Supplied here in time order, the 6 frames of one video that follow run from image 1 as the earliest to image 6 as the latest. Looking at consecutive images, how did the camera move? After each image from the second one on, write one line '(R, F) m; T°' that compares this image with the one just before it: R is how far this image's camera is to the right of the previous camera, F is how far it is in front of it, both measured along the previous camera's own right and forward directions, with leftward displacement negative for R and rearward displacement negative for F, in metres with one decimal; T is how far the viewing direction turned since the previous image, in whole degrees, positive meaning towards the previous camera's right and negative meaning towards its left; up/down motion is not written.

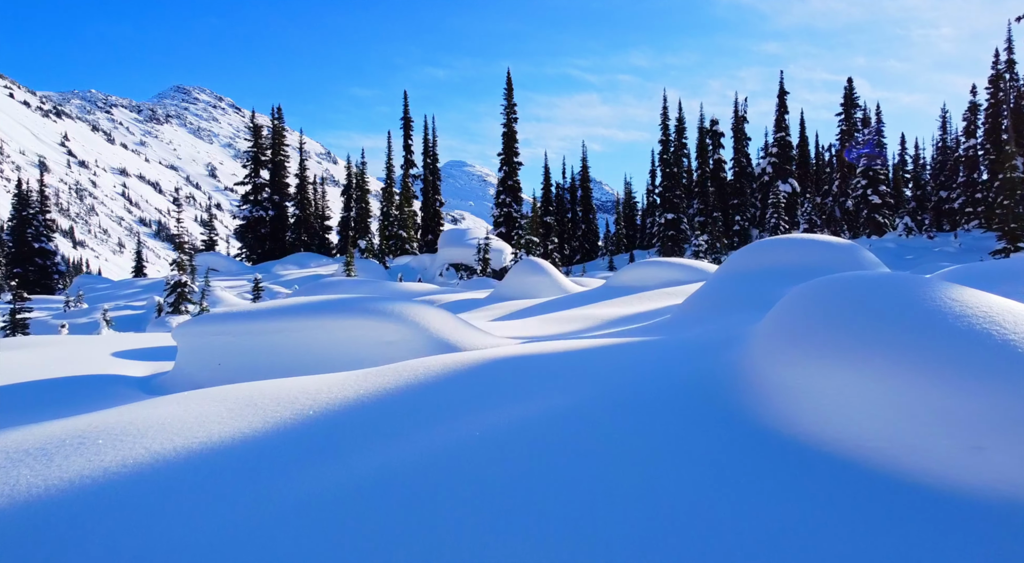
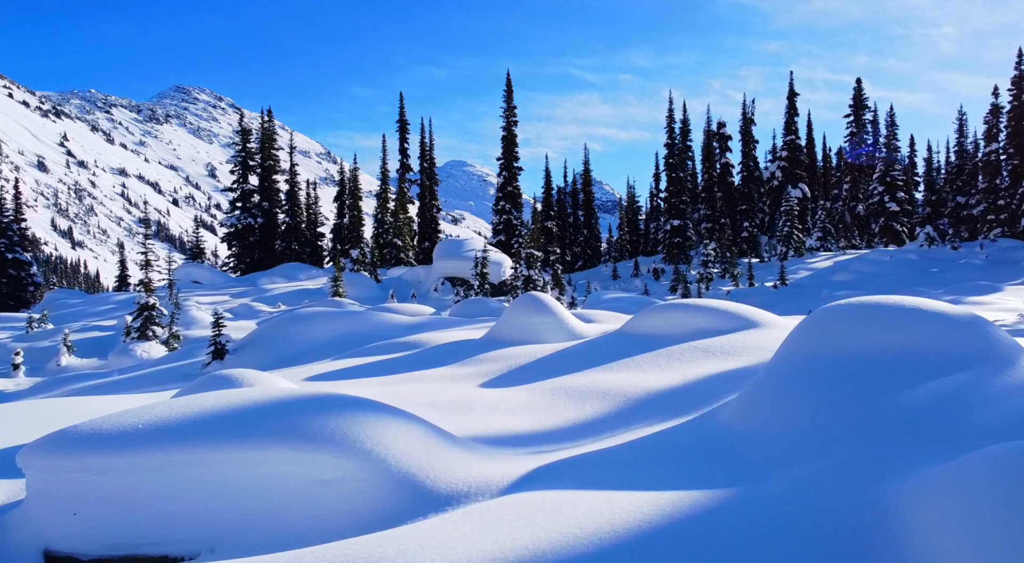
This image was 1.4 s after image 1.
(0.0, +2.5) m; 0°
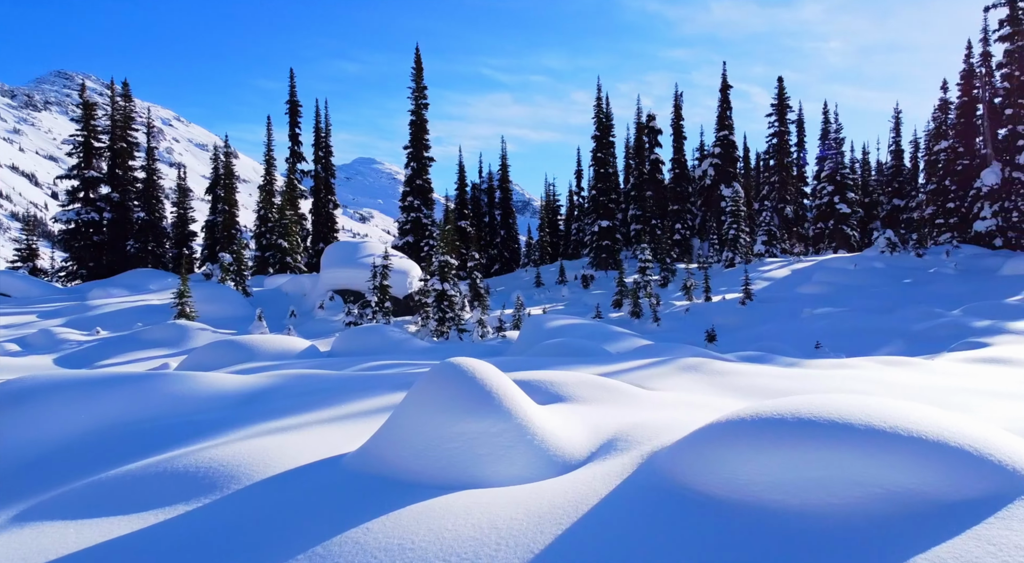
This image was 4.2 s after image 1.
(0.0, +7.8) m; +6°
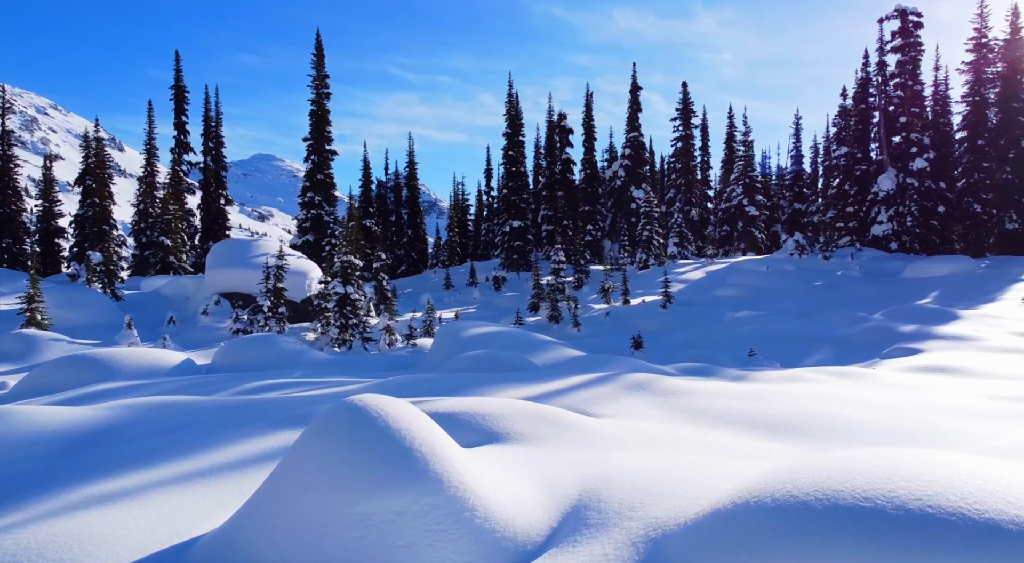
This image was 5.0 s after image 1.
(-0.2, +2.2) m; +6°
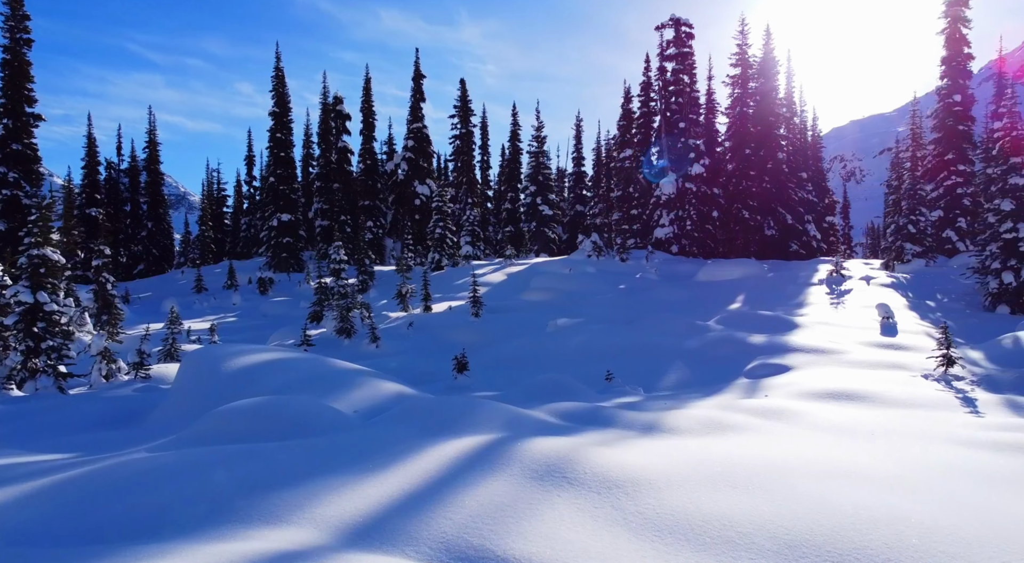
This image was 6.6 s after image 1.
(-0.3, +5.9) m; +15°
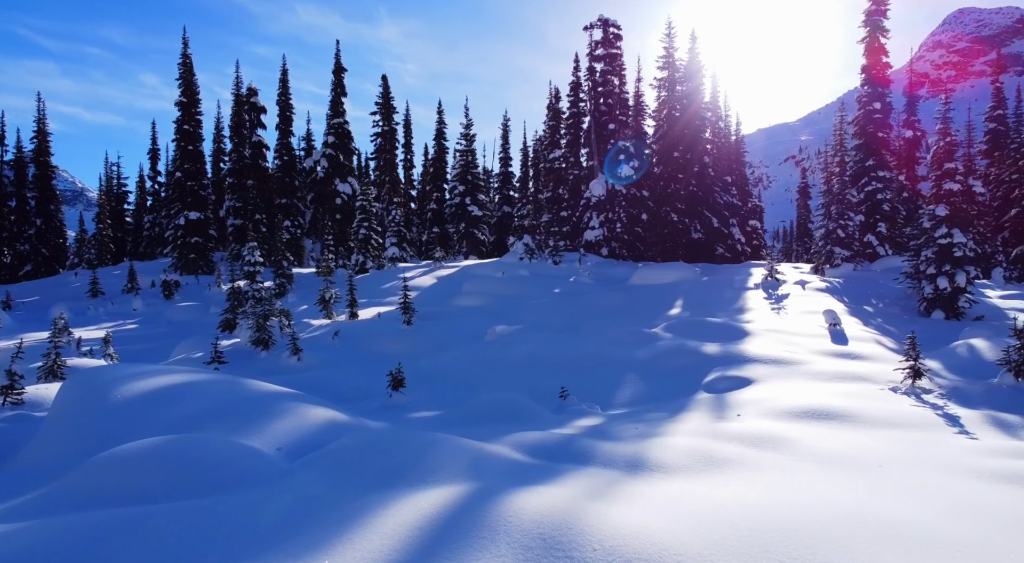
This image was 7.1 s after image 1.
(-0.4, +2.0) m; +5°
